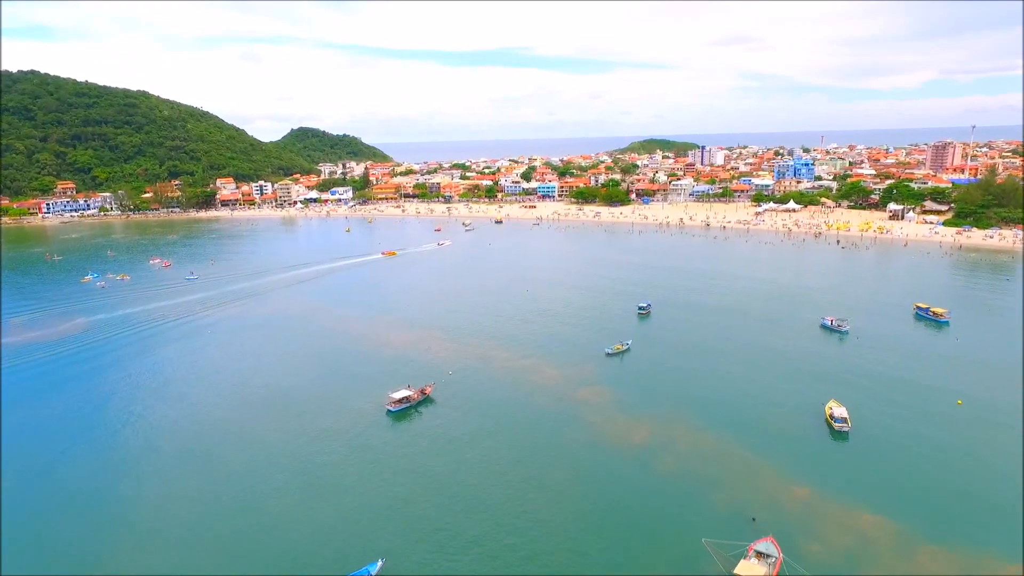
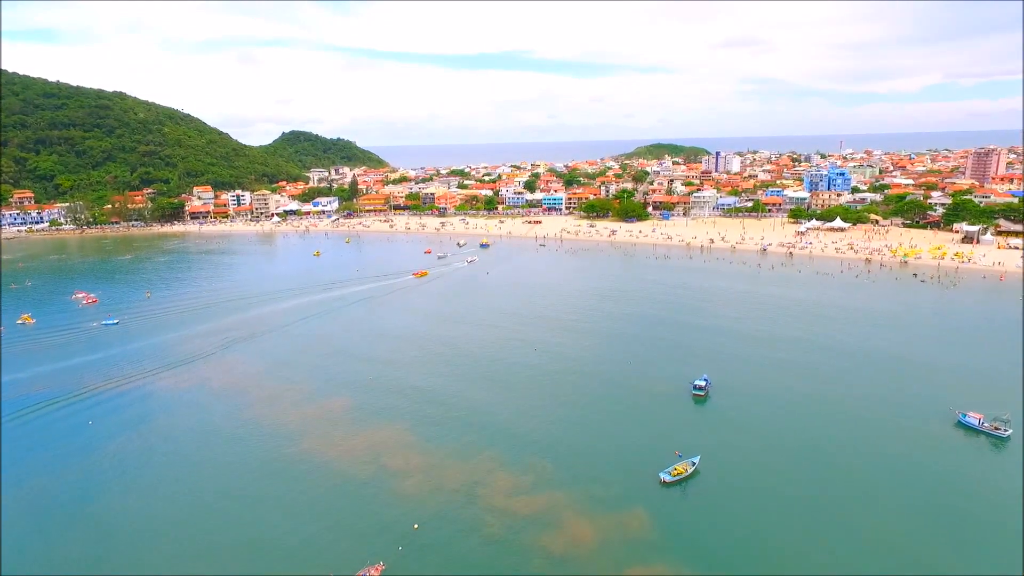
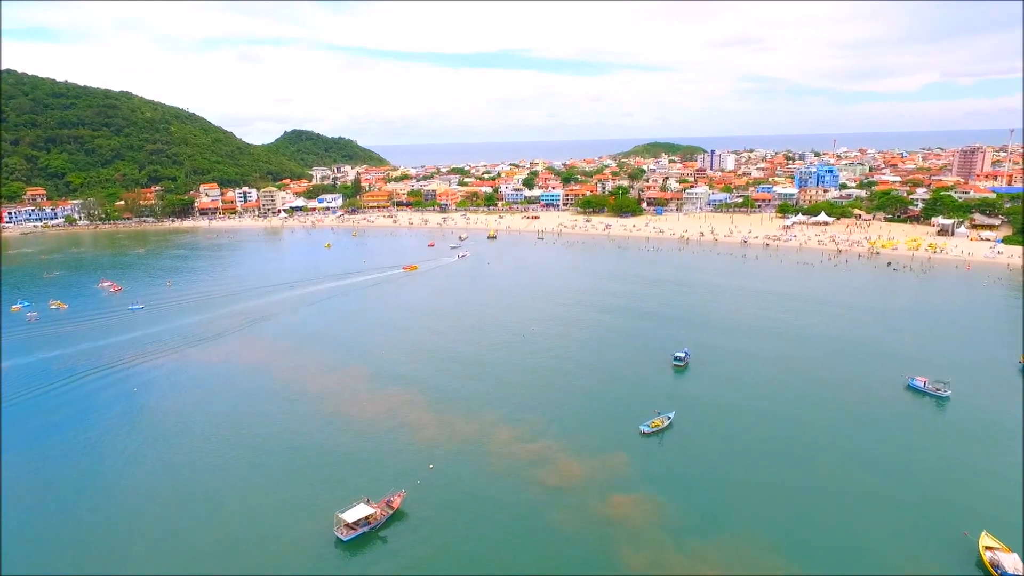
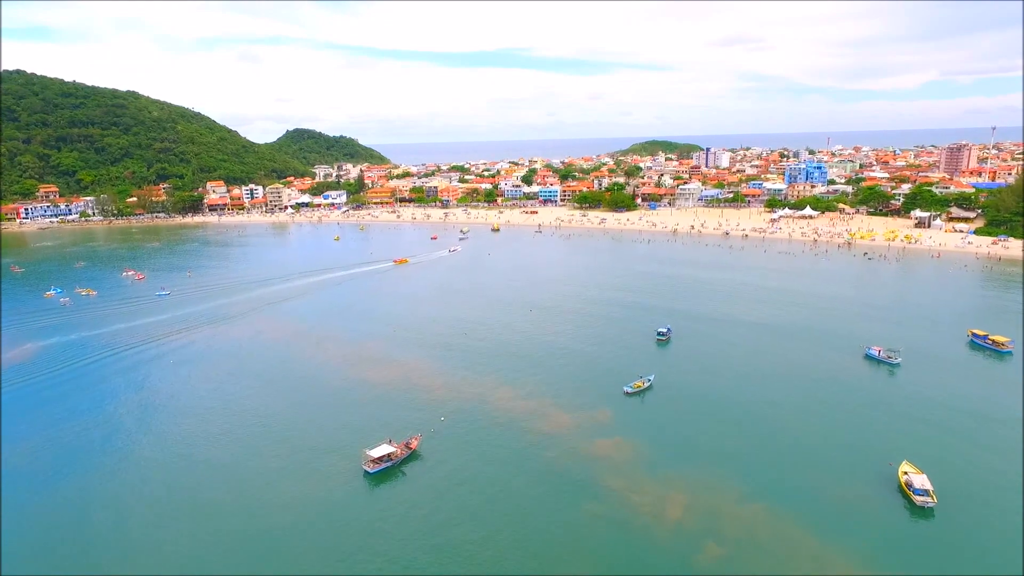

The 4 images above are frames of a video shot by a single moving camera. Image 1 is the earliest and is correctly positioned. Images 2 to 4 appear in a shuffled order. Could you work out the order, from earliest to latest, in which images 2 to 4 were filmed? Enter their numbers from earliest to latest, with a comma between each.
4, 3, 2
